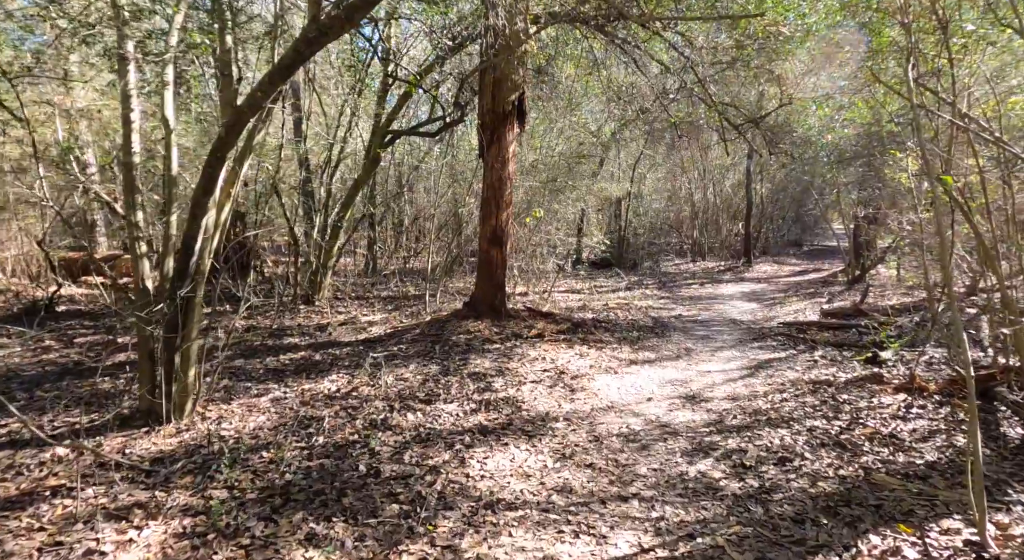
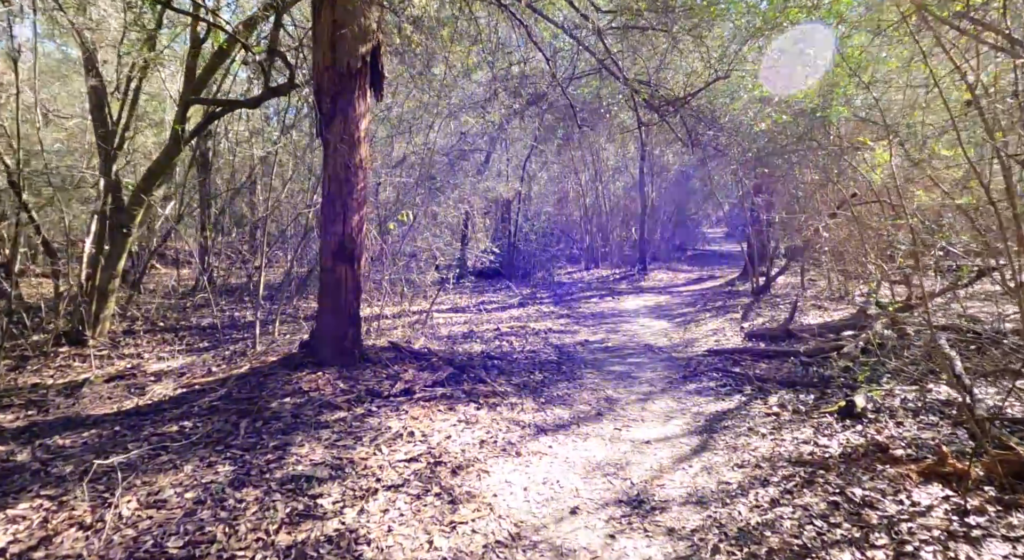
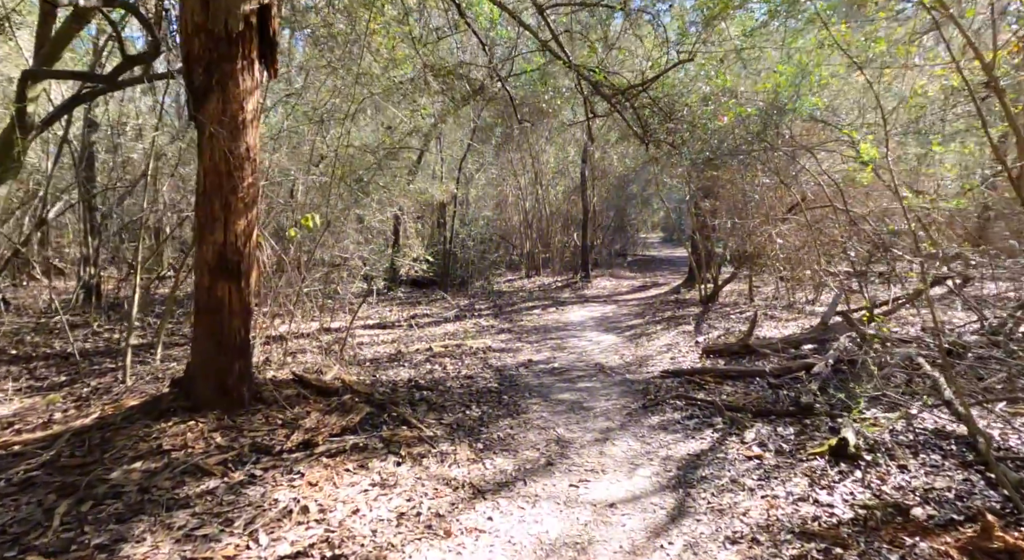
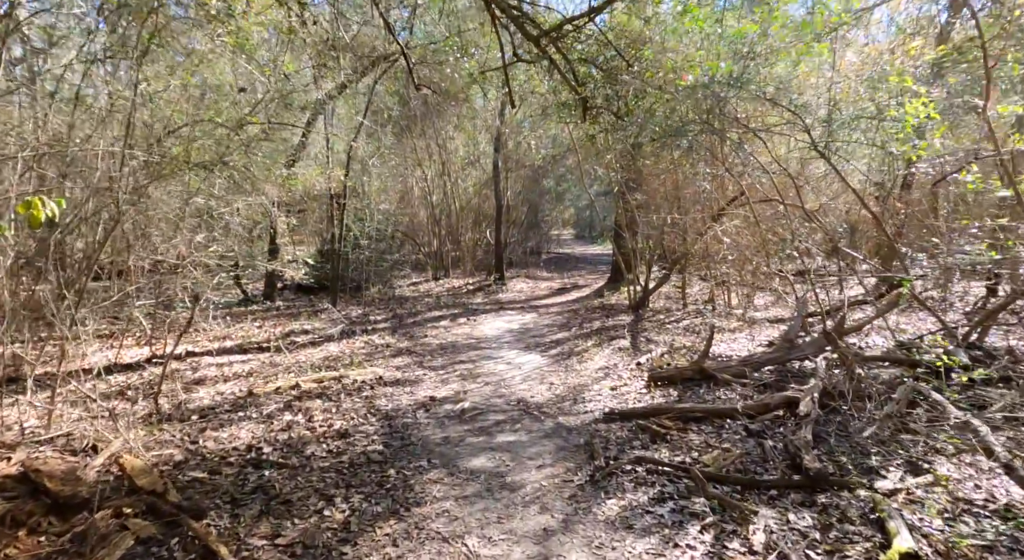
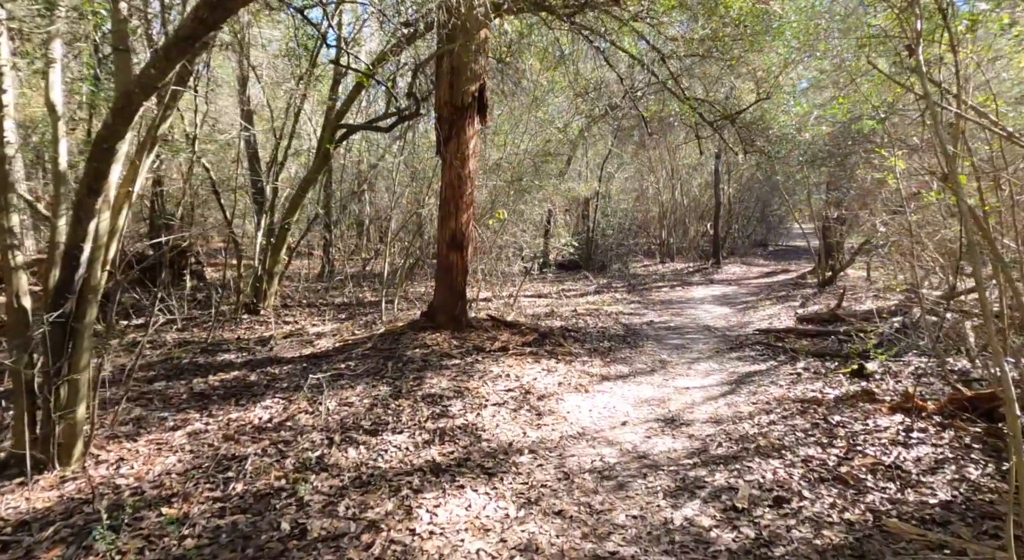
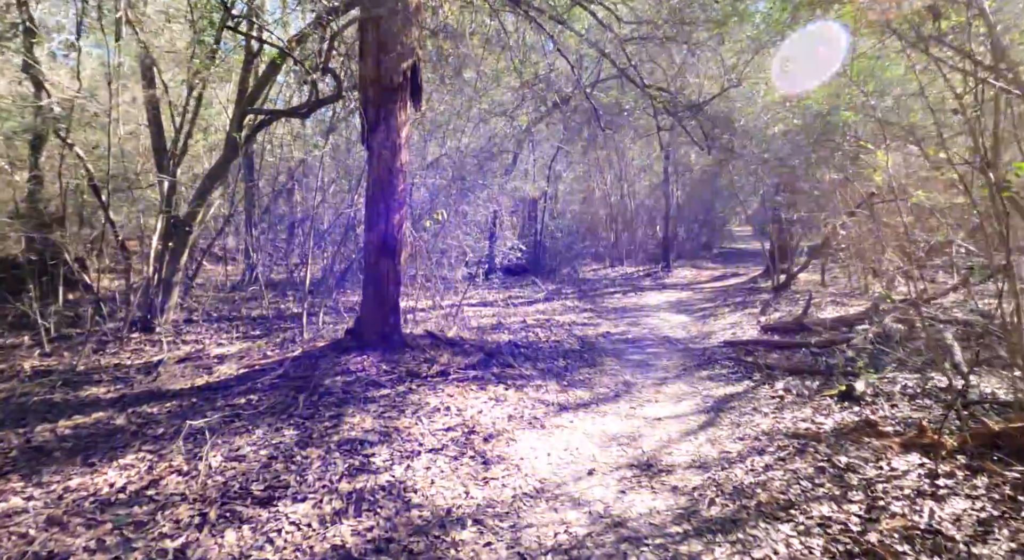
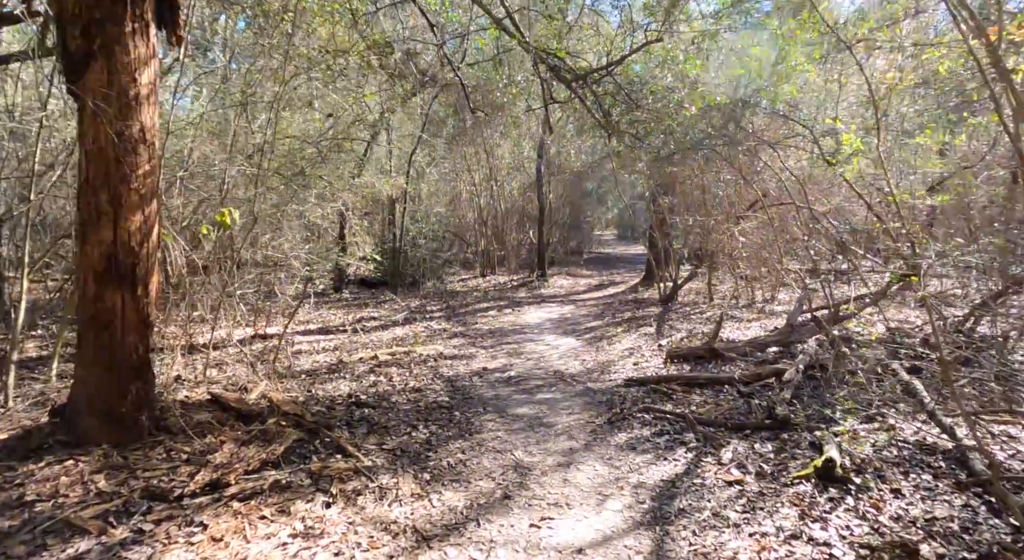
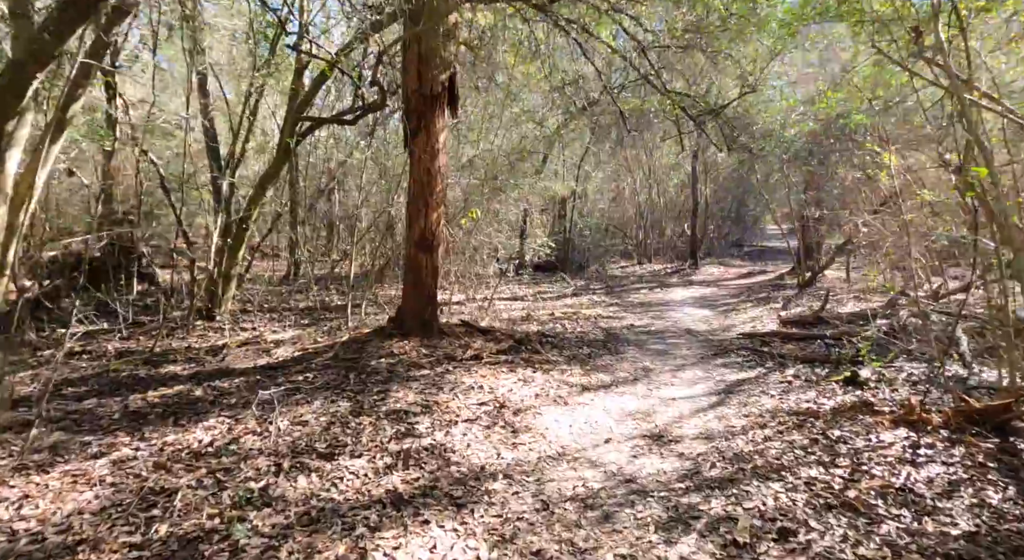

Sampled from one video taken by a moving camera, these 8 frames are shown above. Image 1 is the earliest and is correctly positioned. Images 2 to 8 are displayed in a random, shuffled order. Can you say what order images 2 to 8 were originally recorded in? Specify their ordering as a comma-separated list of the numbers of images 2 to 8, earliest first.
5, 8, 6, 2, 3, 7, 4
